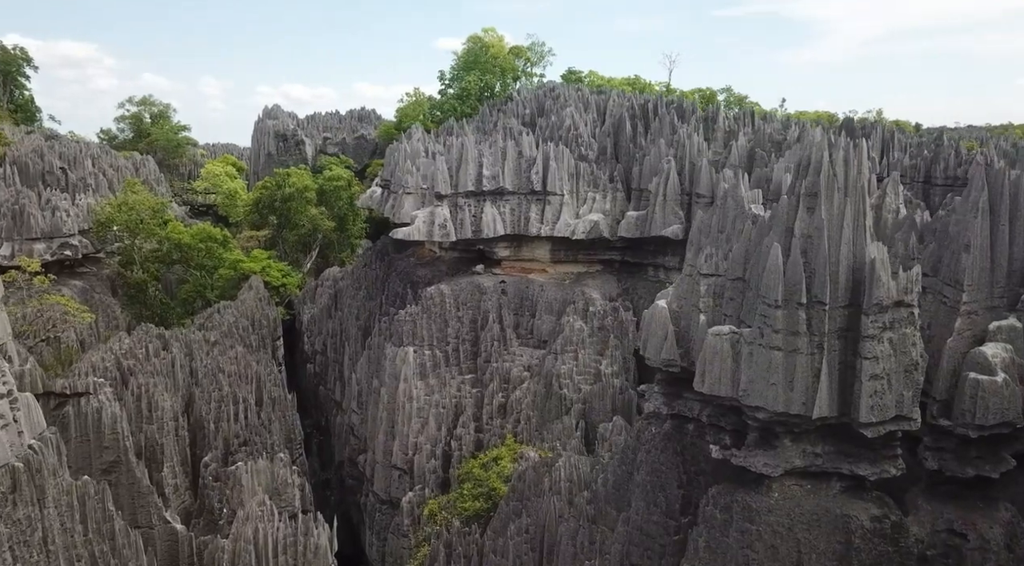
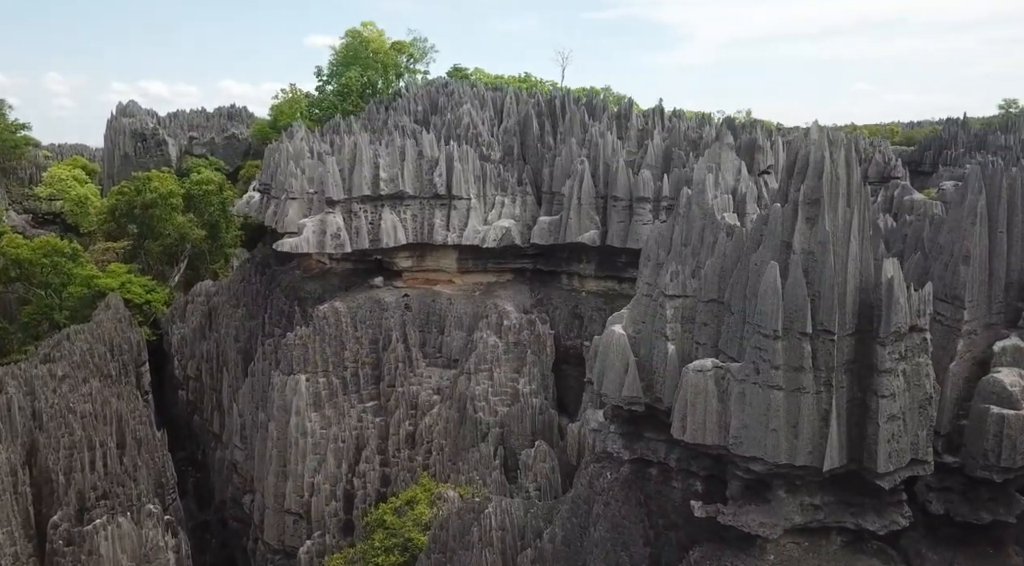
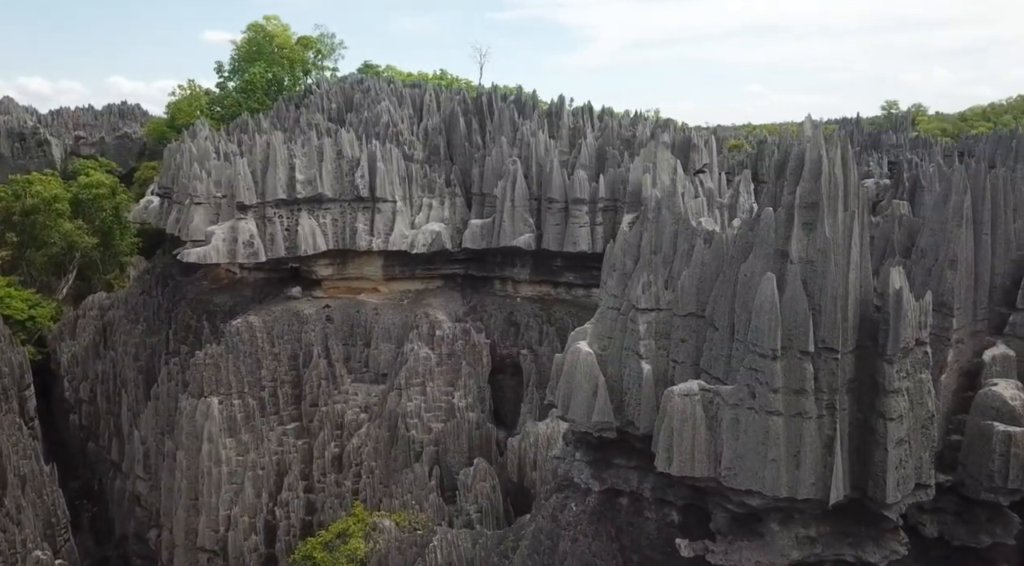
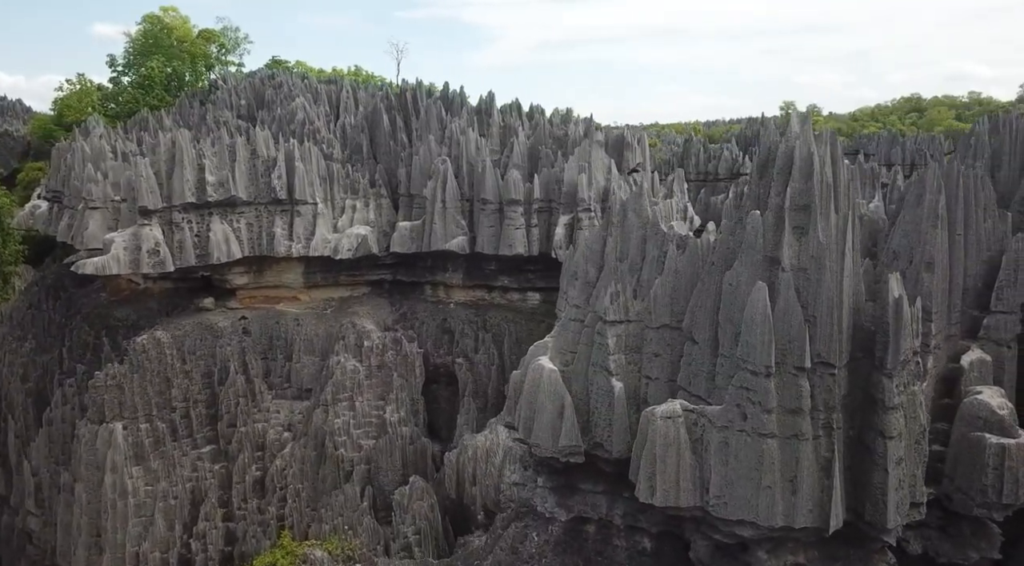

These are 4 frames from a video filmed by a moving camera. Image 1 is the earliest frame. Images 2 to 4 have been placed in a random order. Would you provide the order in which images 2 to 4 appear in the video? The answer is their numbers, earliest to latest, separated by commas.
2, 3, 4
